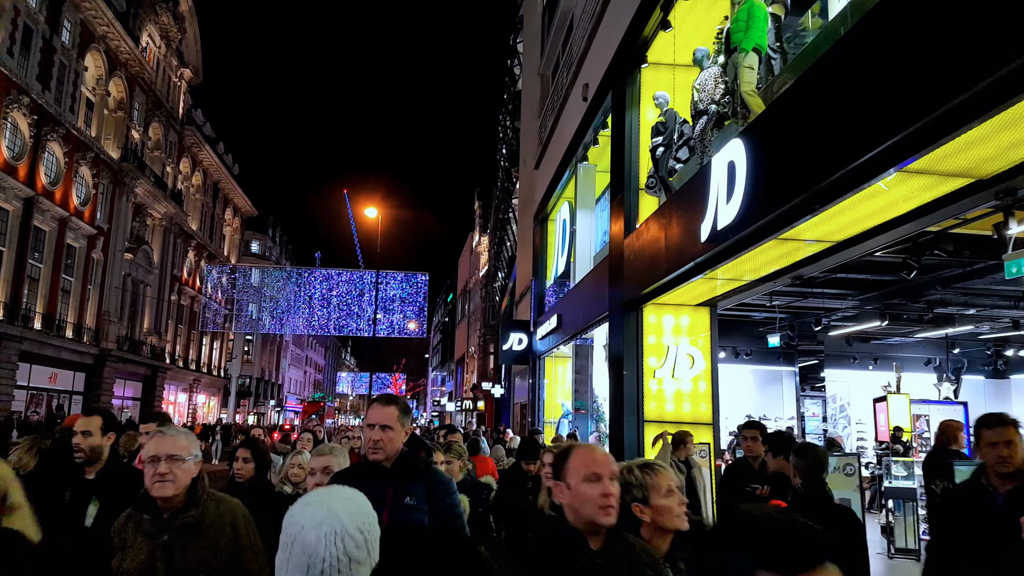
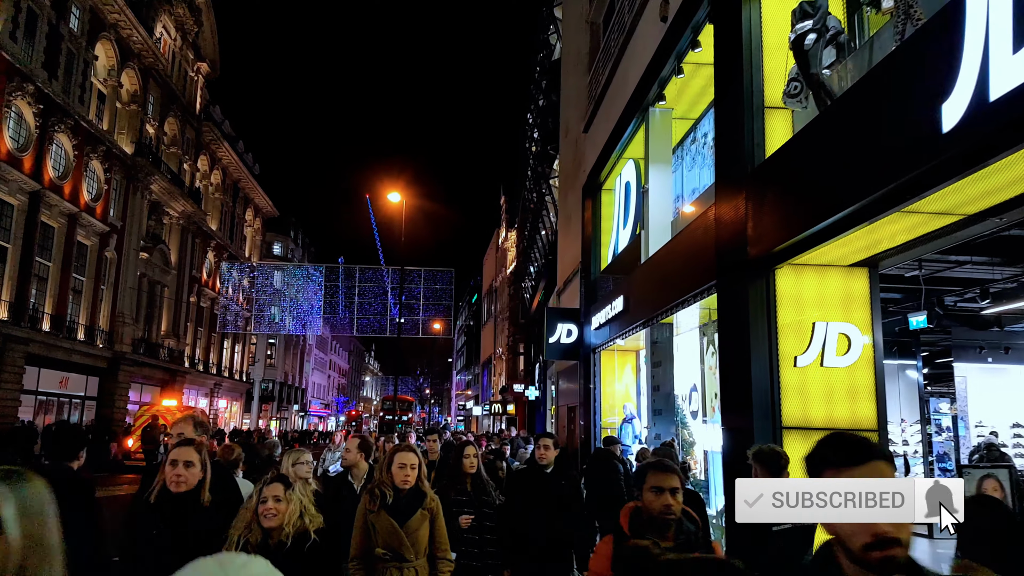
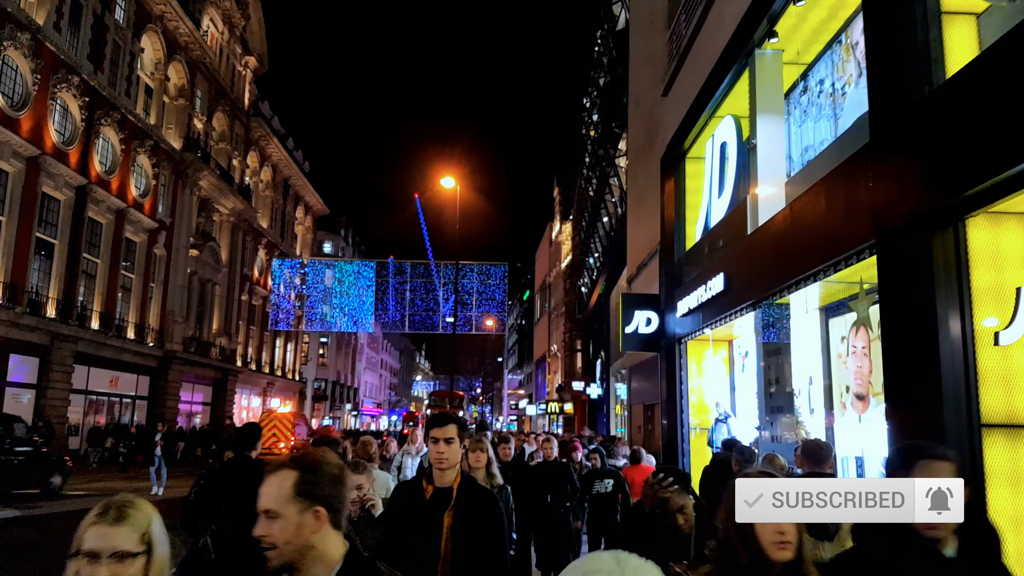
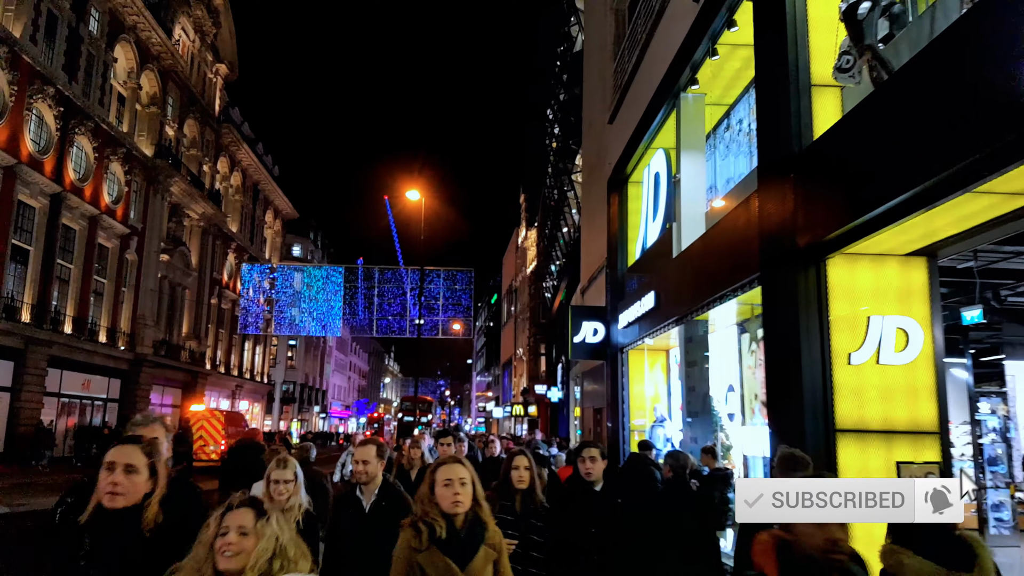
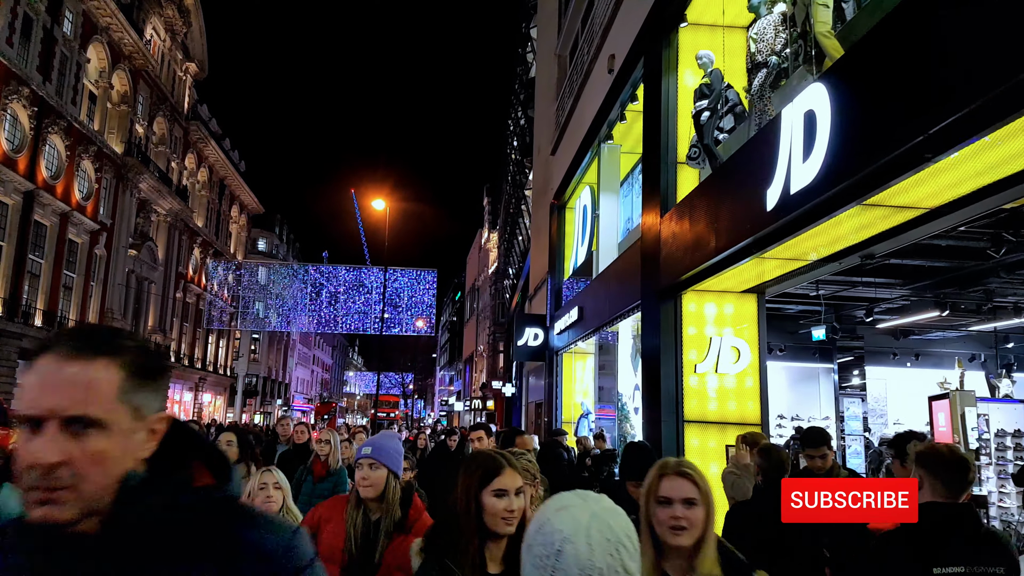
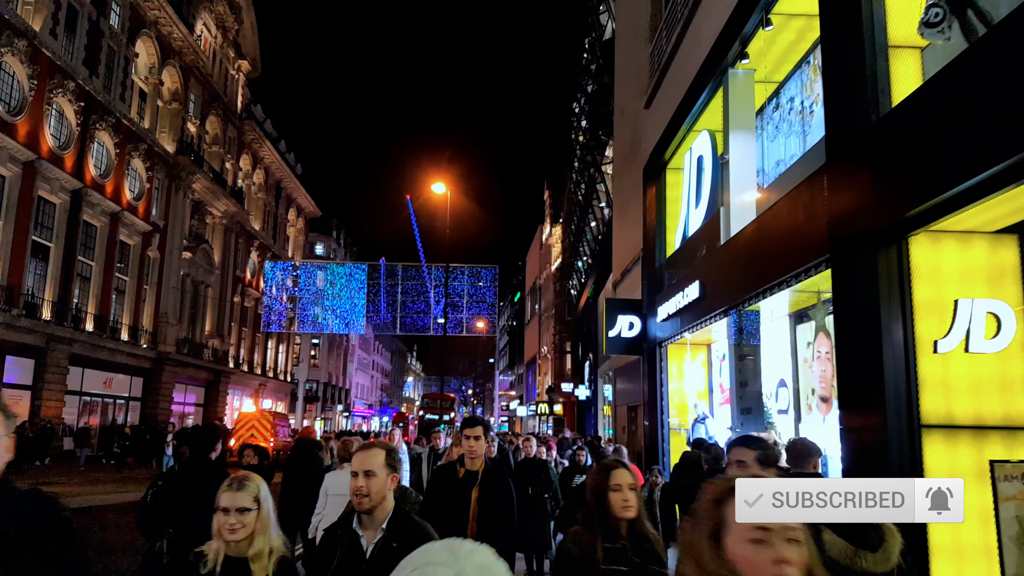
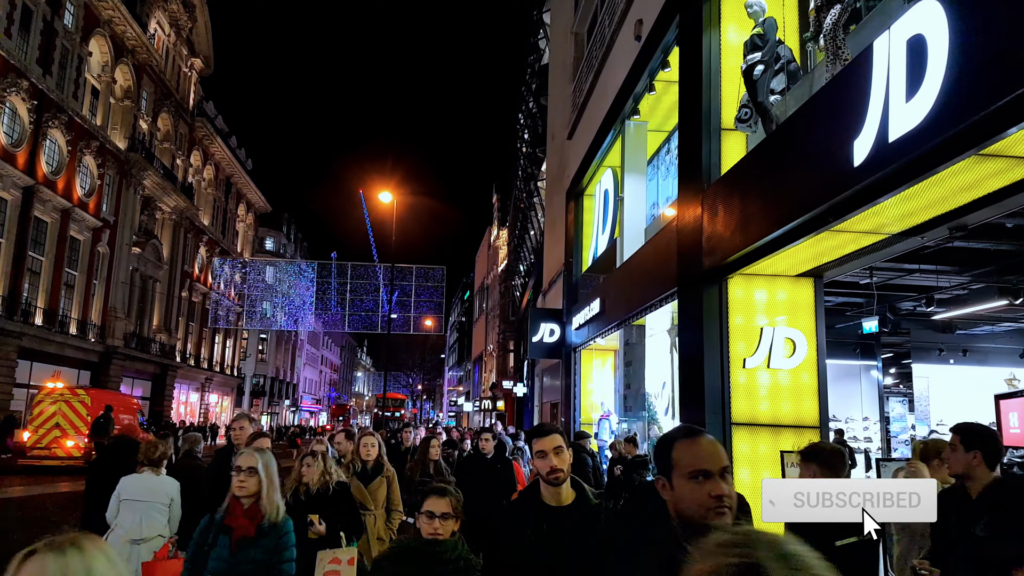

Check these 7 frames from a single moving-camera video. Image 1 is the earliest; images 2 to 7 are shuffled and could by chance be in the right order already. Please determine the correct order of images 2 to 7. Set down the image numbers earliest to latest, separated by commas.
5, 7, 2, 4, 6, 3
